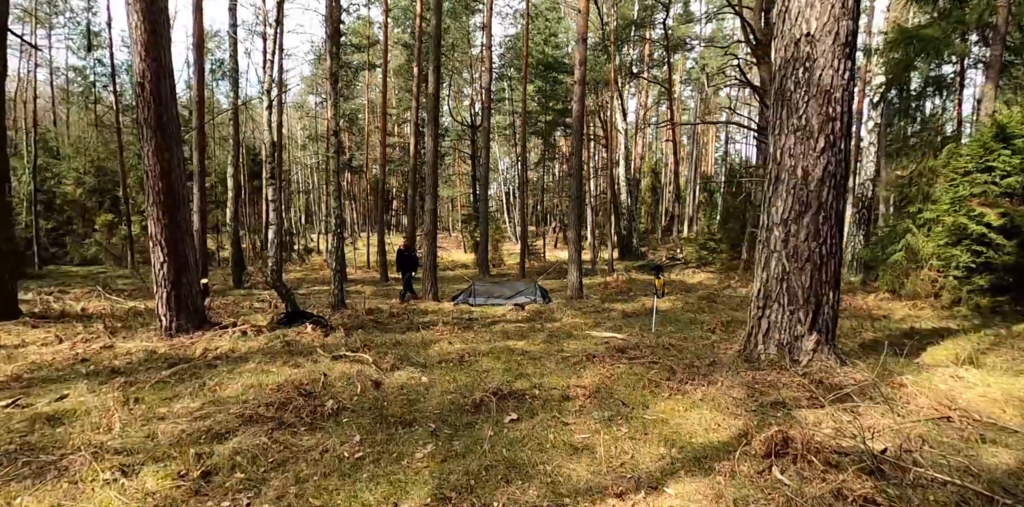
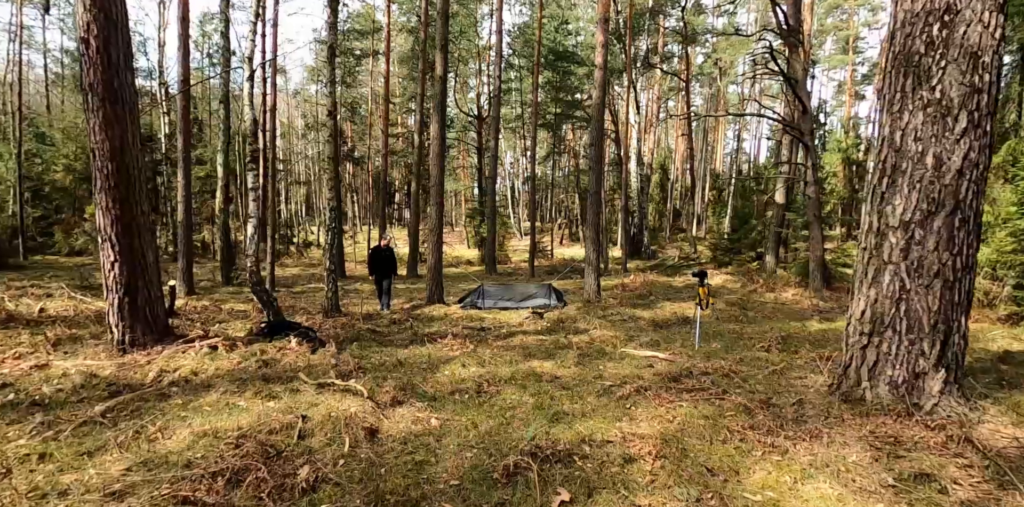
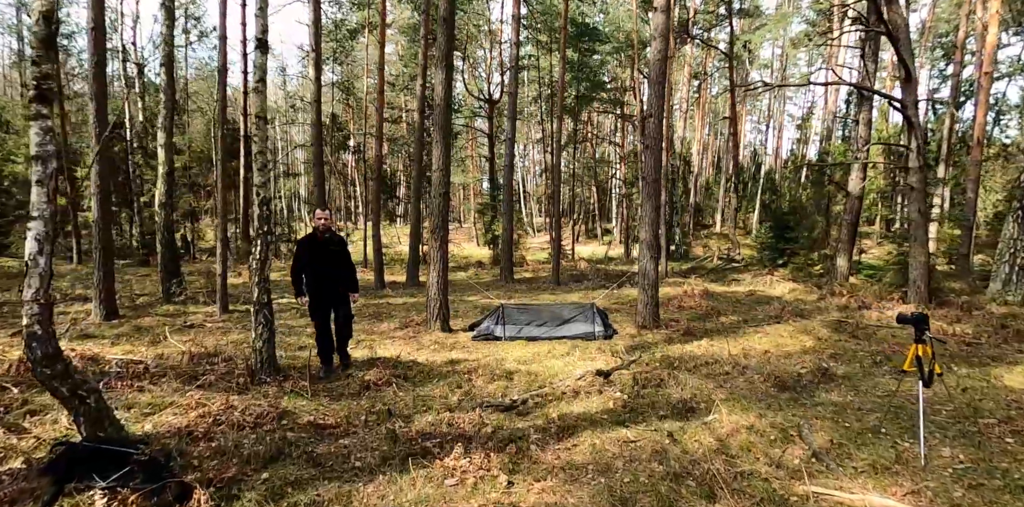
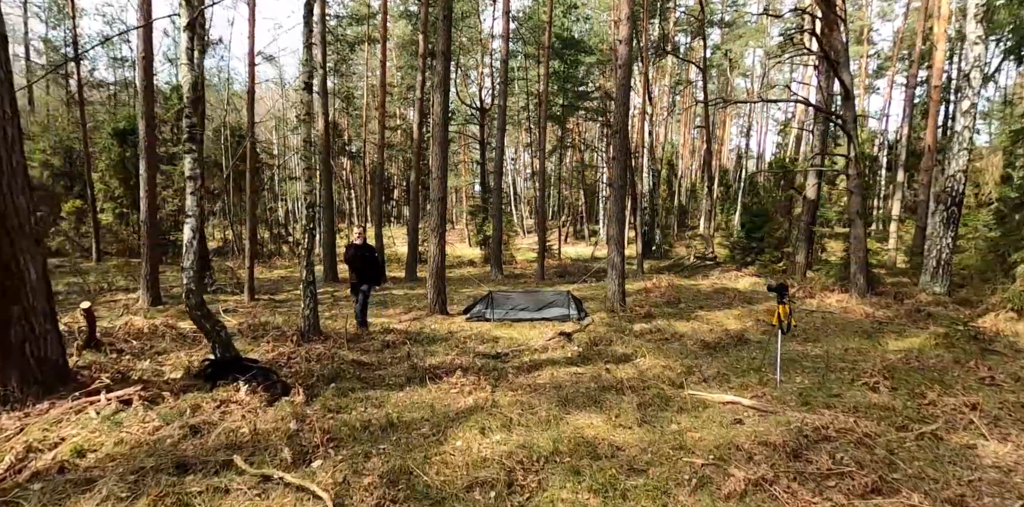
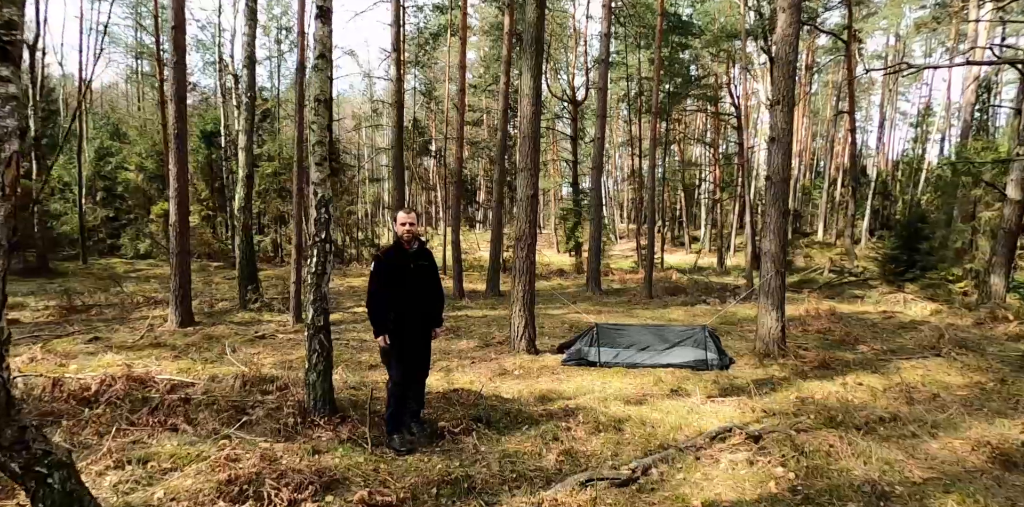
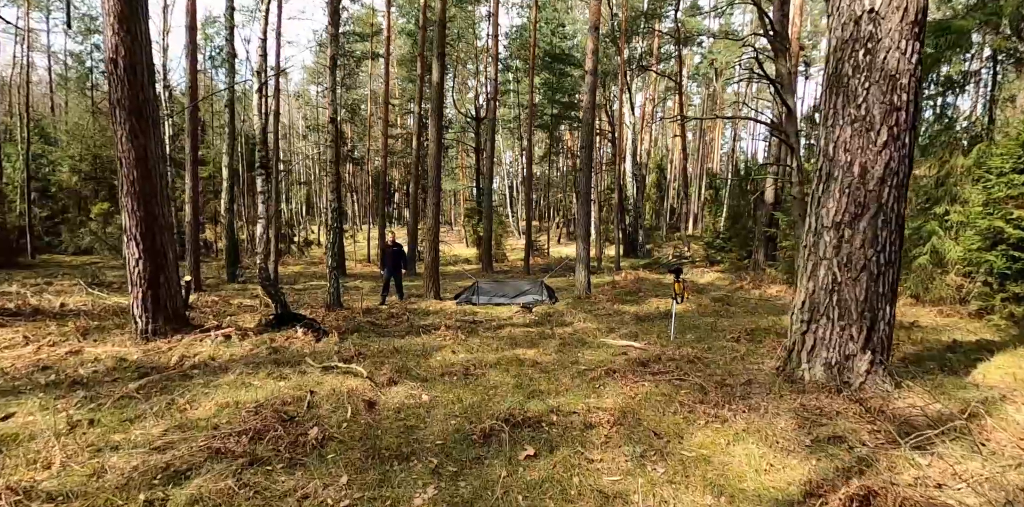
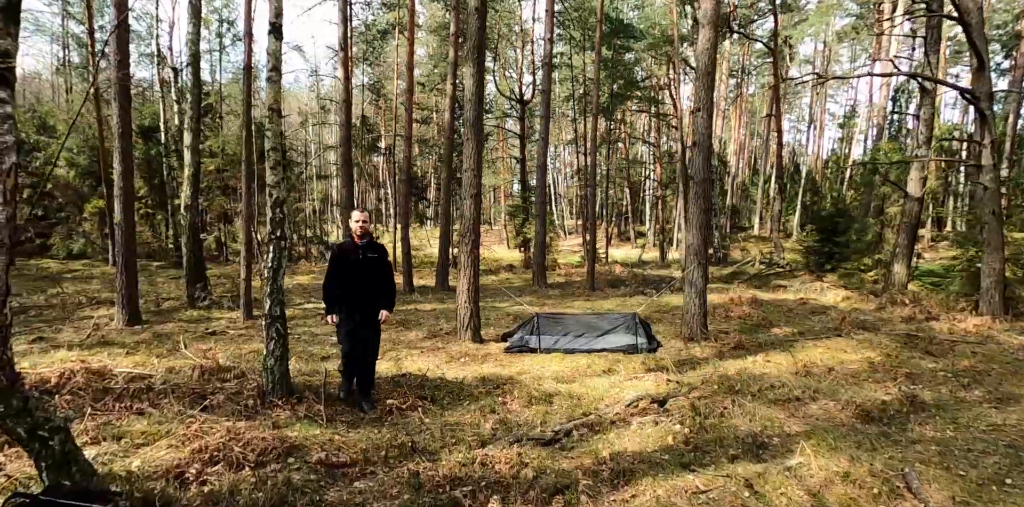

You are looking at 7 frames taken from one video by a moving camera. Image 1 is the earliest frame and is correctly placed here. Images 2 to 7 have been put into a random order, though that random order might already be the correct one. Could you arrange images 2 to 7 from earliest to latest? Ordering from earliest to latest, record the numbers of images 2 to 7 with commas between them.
6, 2, 4, 3, 7, 5
